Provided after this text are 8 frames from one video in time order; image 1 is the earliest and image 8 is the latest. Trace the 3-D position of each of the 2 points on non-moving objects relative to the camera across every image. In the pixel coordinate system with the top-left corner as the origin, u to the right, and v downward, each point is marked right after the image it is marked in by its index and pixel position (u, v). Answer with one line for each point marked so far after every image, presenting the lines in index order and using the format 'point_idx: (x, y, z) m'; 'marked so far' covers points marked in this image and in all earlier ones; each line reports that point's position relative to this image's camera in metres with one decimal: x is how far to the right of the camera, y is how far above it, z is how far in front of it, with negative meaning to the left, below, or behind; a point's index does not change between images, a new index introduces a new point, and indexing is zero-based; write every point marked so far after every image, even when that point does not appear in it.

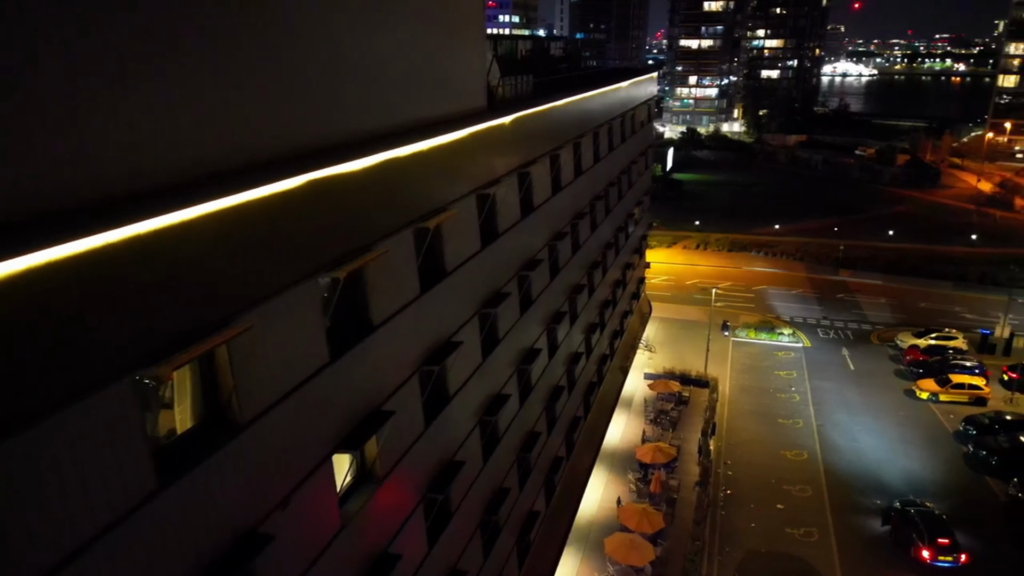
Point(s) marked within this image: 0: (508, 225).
0: (-0.1, +0.8, +9.8) m
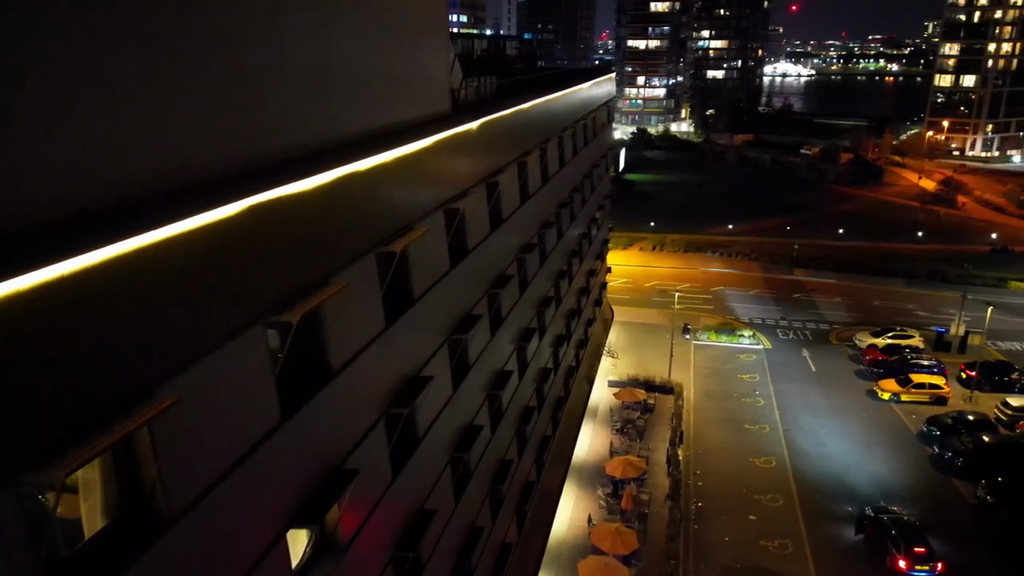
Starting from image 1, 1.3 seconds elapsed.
0: (-0.4, +0.5, +8.9) m
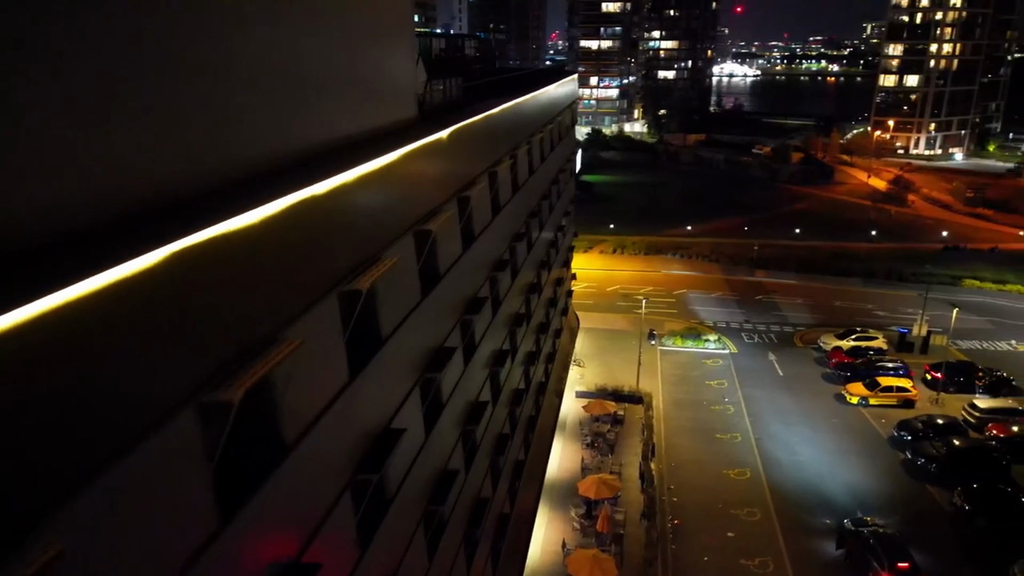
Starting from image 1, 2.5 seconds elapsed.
0: (-0.7, +0.2, +7.9) m
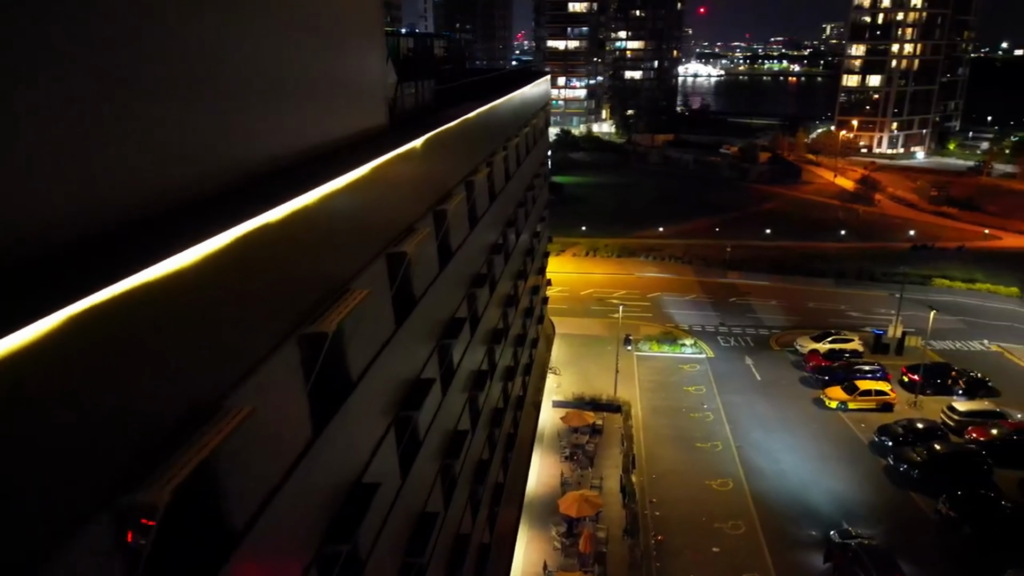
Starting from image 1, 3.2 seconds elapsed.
0: (-0.9, 0.0, +7.2) m
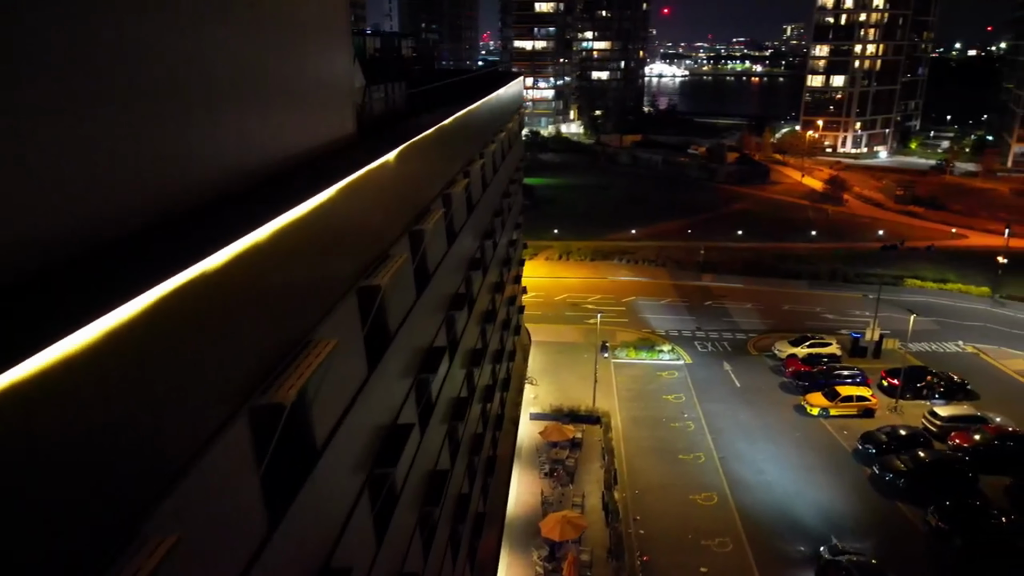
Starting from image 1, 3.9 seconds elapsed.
0: (-1.0, -0.3, +6.3) m
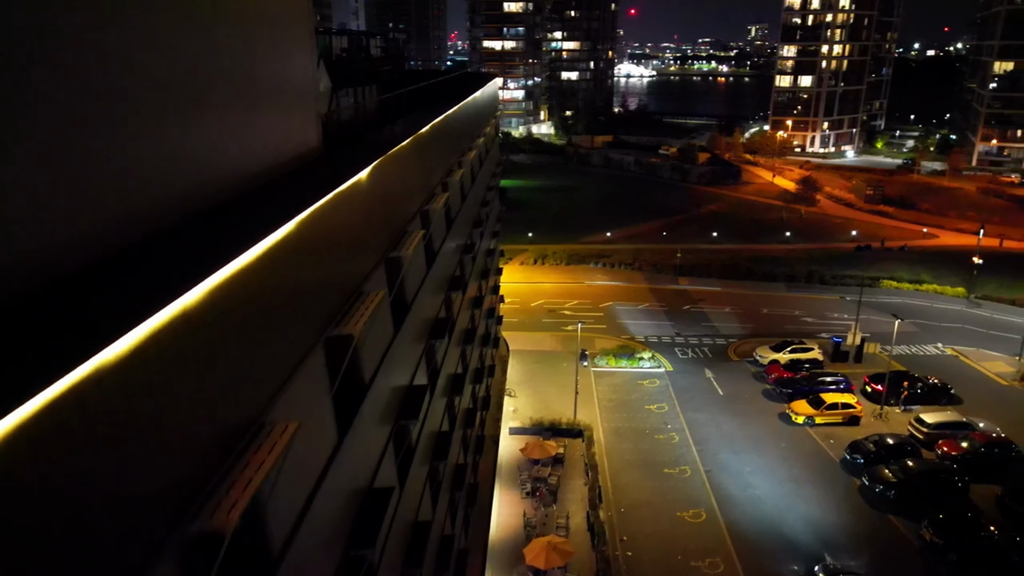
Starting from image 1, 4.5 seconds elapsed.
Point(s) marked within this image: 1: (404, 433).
0: (-1.0, -0.6, +5.4) m
1: (-0.9, -1.3, +6.3) m
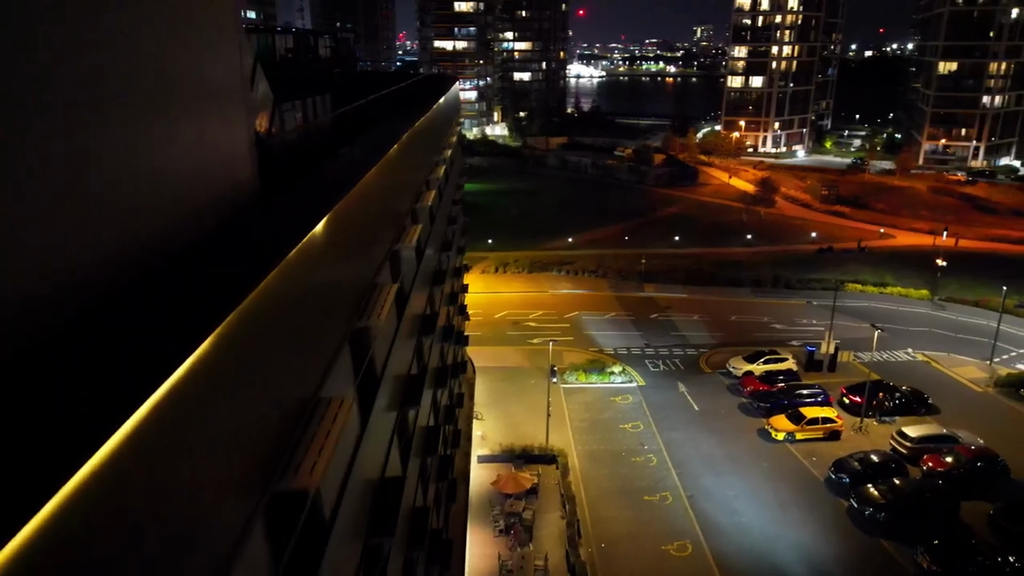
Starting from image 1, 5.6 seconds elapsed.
0: (-0.9, -1.0, +3.9) m
1: (-0.9, -1.7, +4.9) m
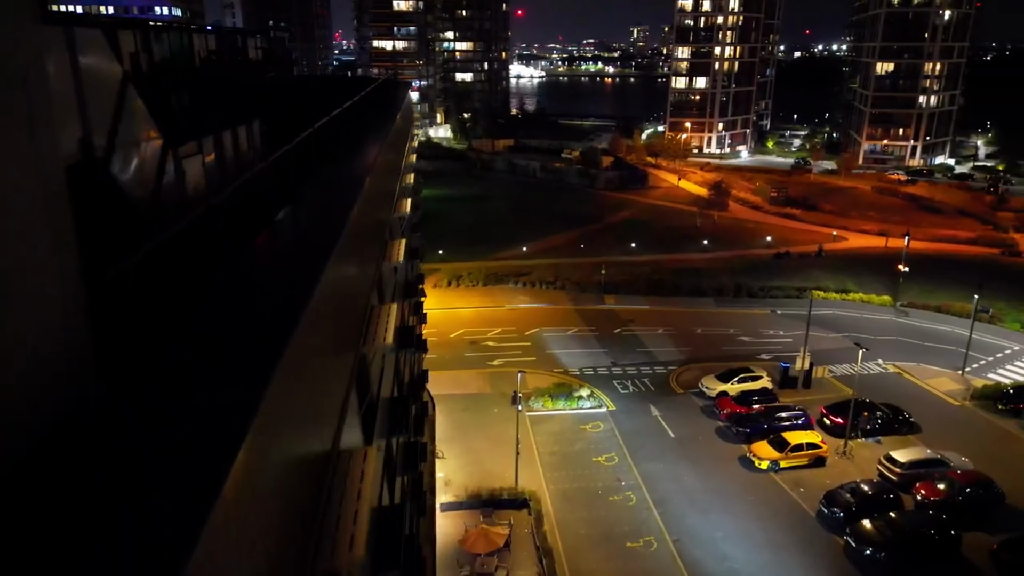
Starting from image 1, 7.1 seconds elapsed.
0: (-0.6, -1.7, +1.9) m
1: (-0.6, -2.4, +2.9) m
